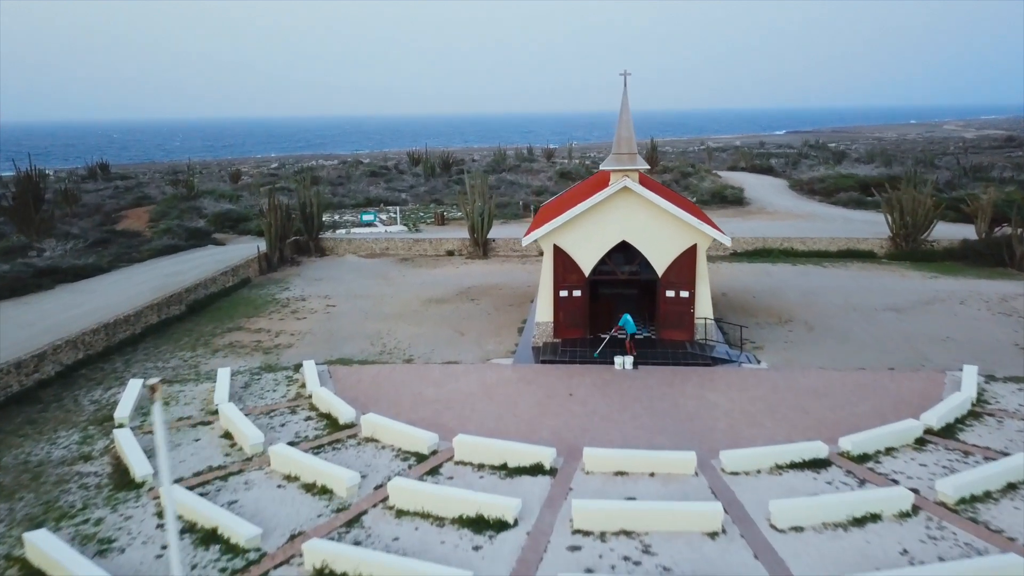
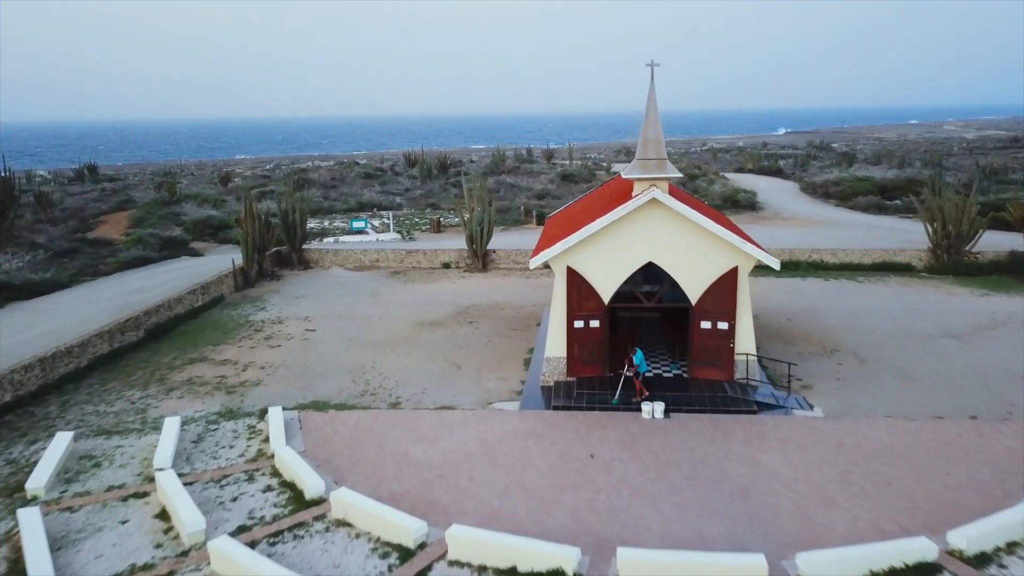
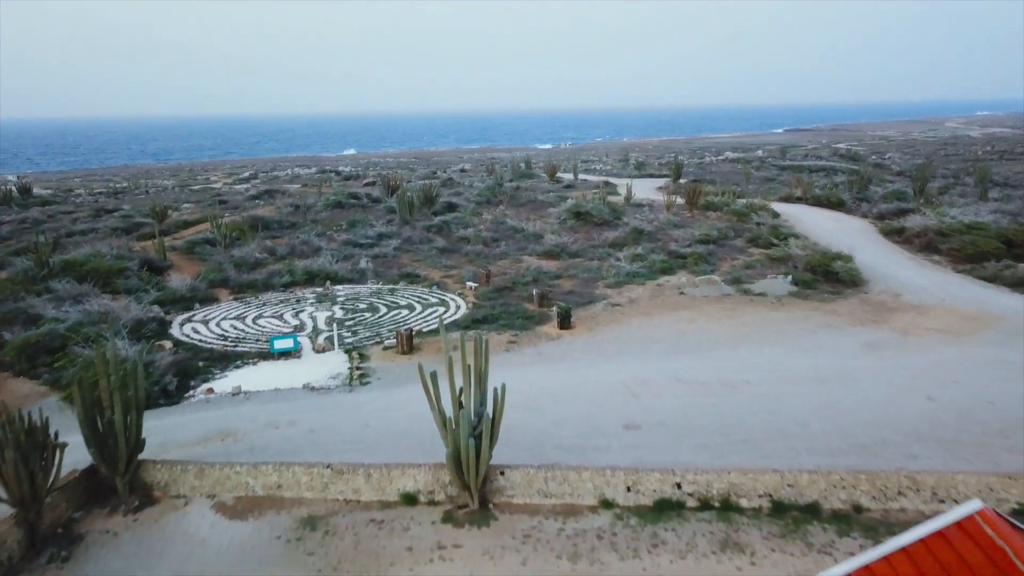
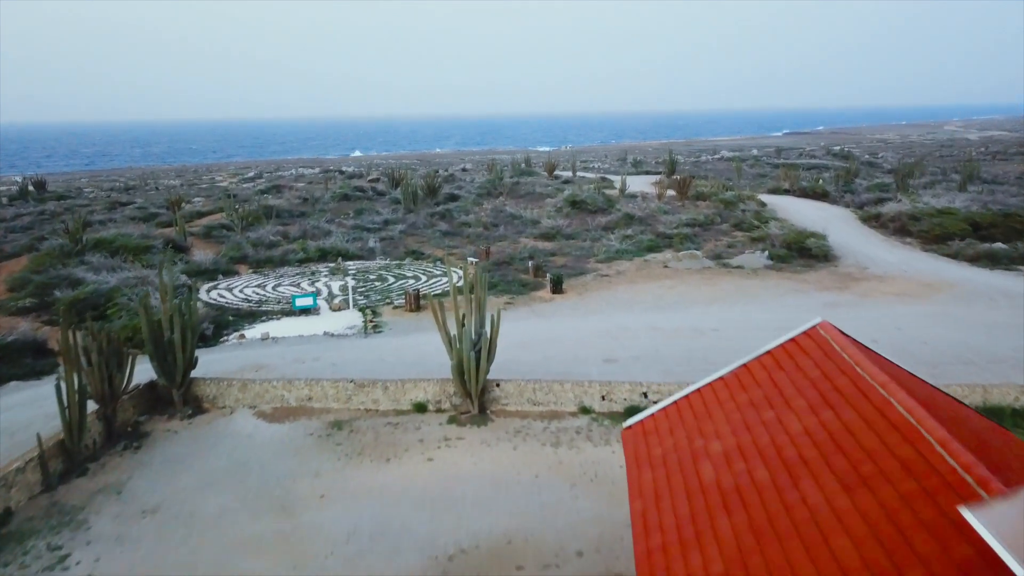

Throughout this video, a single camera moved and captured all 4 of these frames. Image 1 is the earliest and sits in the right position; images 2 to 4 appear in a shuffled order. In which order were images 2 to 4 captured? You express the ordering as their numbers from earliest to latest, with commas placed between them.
2, 4, 3
